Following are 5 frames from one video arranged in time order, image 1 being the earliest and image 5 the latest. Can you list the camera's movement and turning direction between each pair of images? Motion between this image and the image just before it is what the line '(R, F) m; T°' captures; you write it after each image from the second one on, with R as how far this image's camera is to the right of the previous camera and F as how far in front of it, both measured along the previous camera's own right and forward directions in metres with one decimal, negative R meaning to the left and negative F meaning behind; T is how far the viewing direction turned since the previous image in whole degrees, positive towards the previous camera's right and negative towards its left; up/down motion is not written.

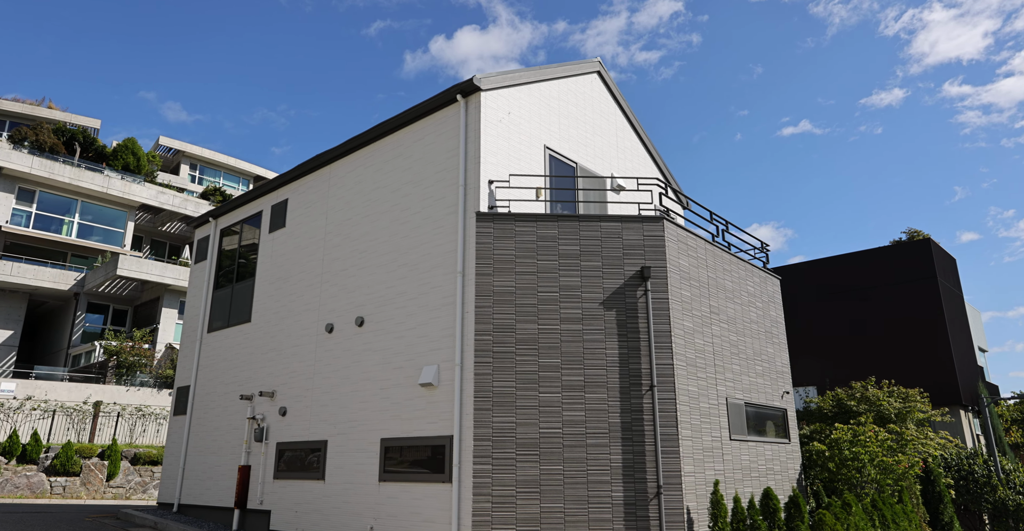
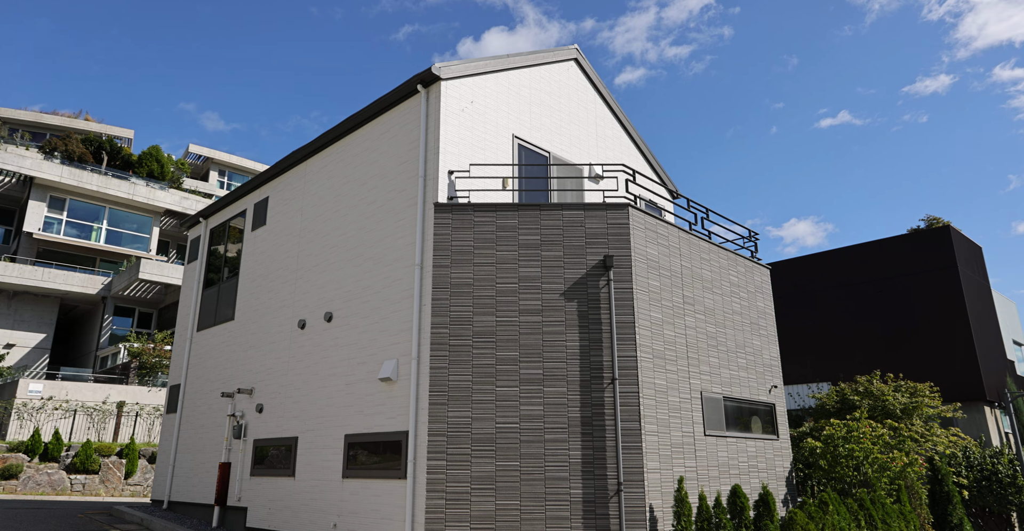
(+1.4, +0.3) m; -3°
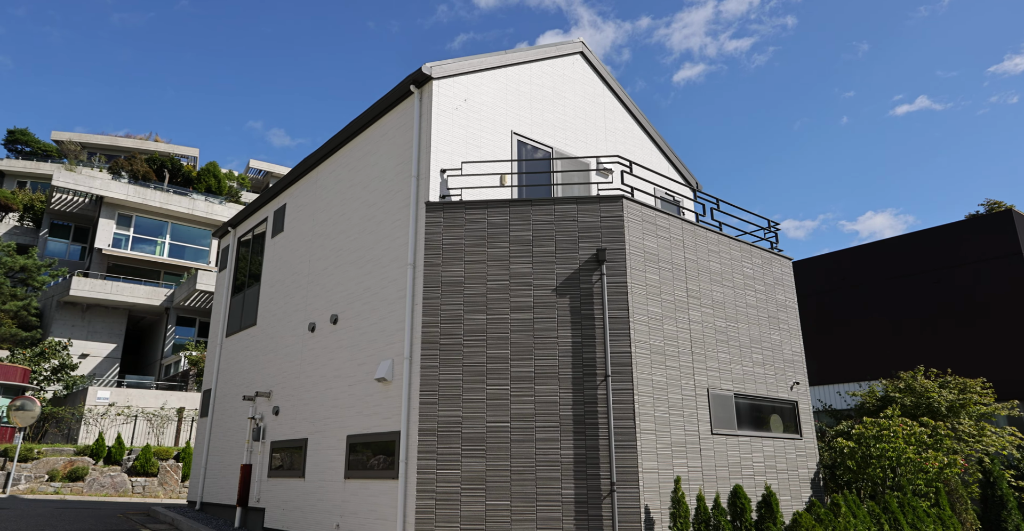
(+1.3, +0.3) m; -6°
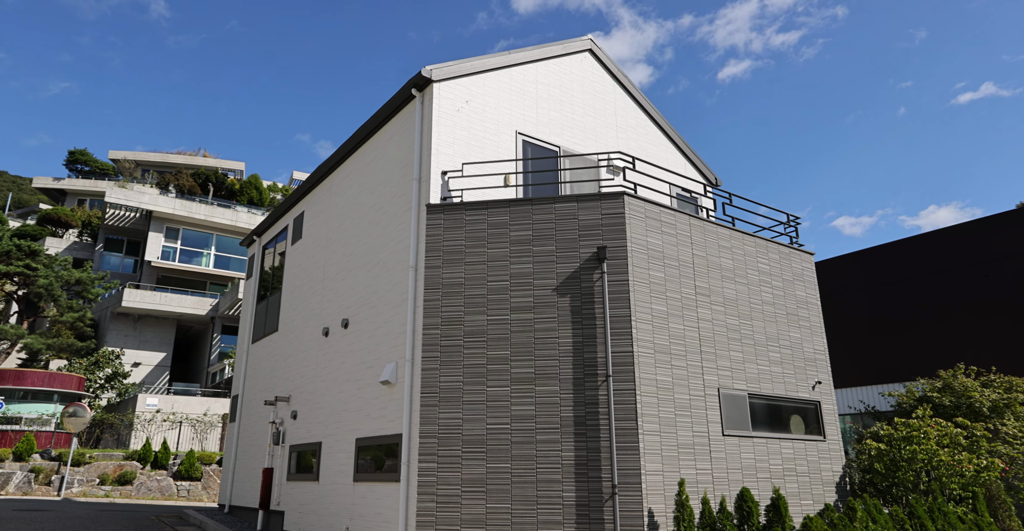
(+0.8, +0.2) m; -4°
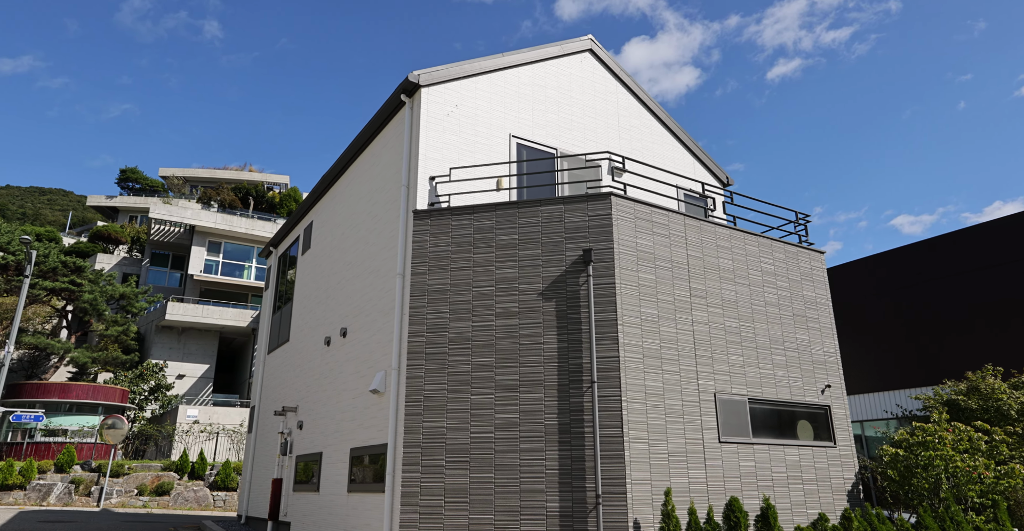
(+1.0, +0.3) m; -4°
